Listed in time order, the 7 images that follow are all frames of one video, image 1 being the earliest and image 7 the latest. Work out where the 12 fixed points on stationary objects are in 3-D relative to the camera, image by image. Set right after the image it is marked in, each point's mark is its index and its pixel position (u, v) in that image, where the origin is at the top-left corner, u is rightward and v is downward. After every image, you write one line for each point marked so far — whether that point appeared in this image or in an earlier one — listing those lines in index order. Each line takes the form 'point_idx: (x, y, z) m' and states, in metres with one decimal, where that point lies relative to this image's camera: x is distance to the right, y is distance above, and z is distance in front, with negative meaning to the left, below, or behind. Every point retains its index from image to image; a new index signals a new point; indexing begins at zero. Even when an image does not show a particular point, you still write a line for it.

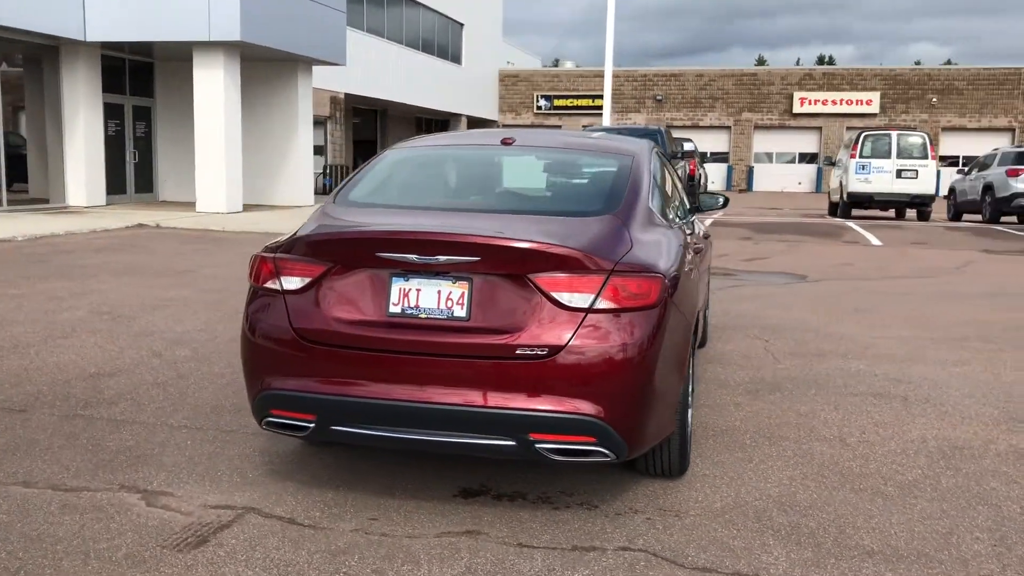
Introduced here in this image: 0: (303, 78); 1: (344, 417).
0: (-4.1, +4.1, +19.1) m
1: (-0.6, -0.5, +3.6) m
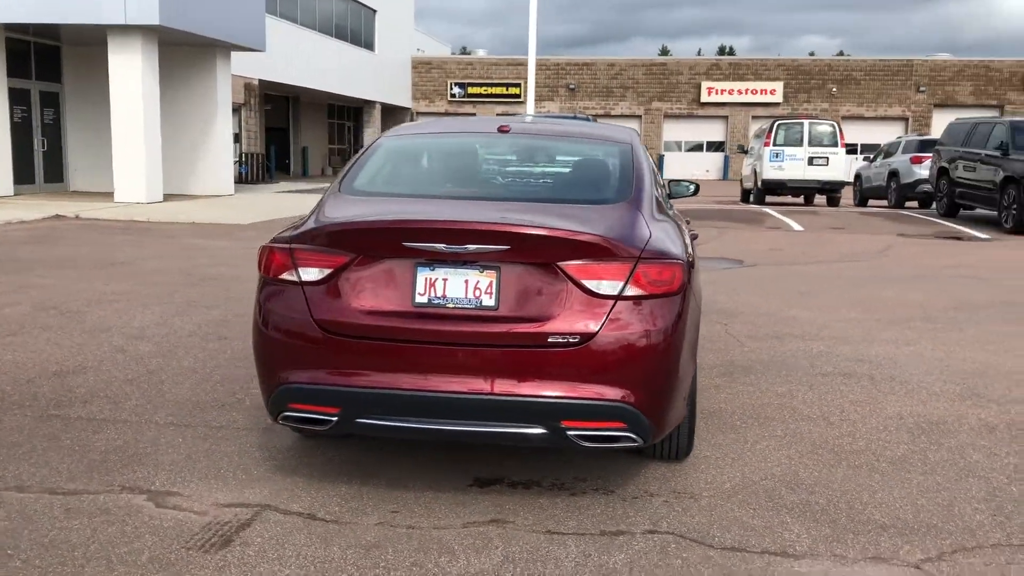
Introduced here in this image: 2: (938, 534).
0: (-5.6, +4.3, +18.6) m
1: (-0.5, -0.5, +3.6) m
2: (+1.6, -0.9, +3.7) m
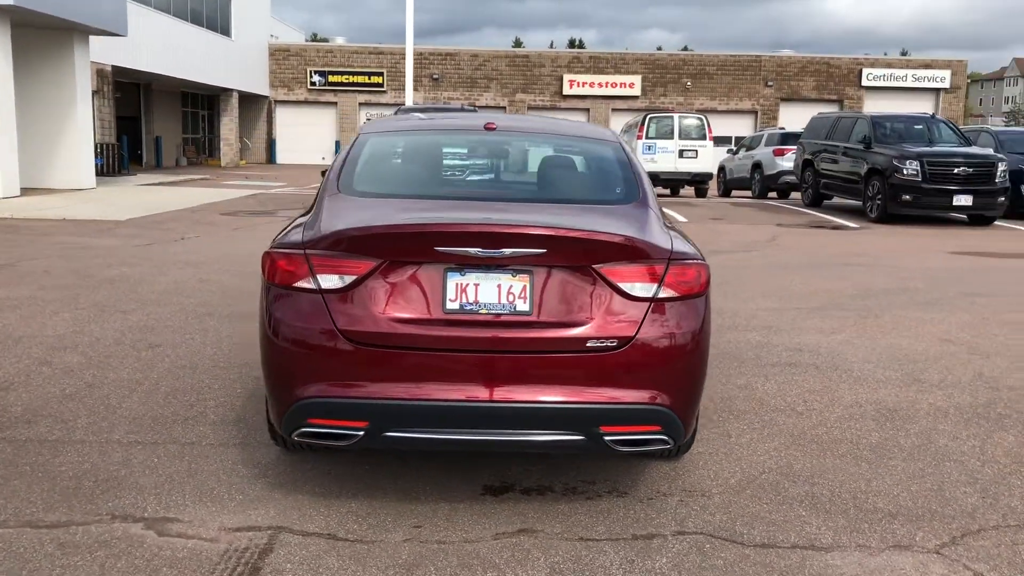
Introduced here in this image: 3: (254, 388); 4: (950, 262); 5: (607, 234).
0: (-7.8, +4.3, +17.4) m
1: (-0.4, -0.5, +3.4) m
2: (+1.7, -0.9, +3.9) m
3: (-1.4, -0.5, +5.3) m
4: (+5.1, +0.3, +11.3) m
5: (+0.3, +0.2, +3.5) m
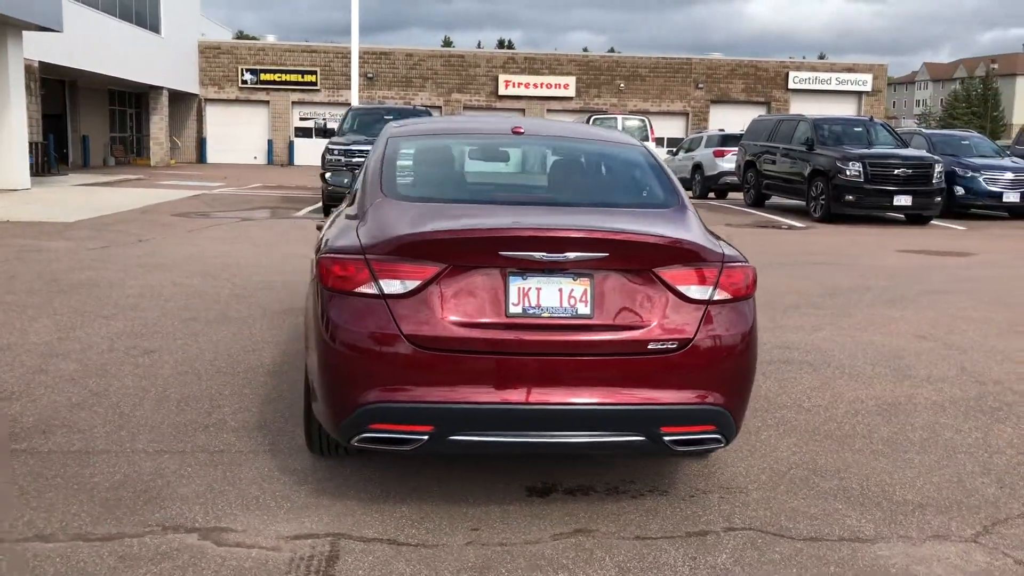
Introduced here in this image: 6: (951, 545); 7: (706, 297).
0: (-8.6, +4.2, +16.8) m
1: (-0.2, -0.5, +3.4) m
2: (+1.9, -0.9, +4.0) m
3: (-1.3, -0.6, +5.2) m
4: (+4.7, +0.3, +11.7) m
5: (+0.6, +0.2, +3.5) m
6: (+1.7, -1.0, +3.7) m
7: (+0.7, 0.0, +3.6) m
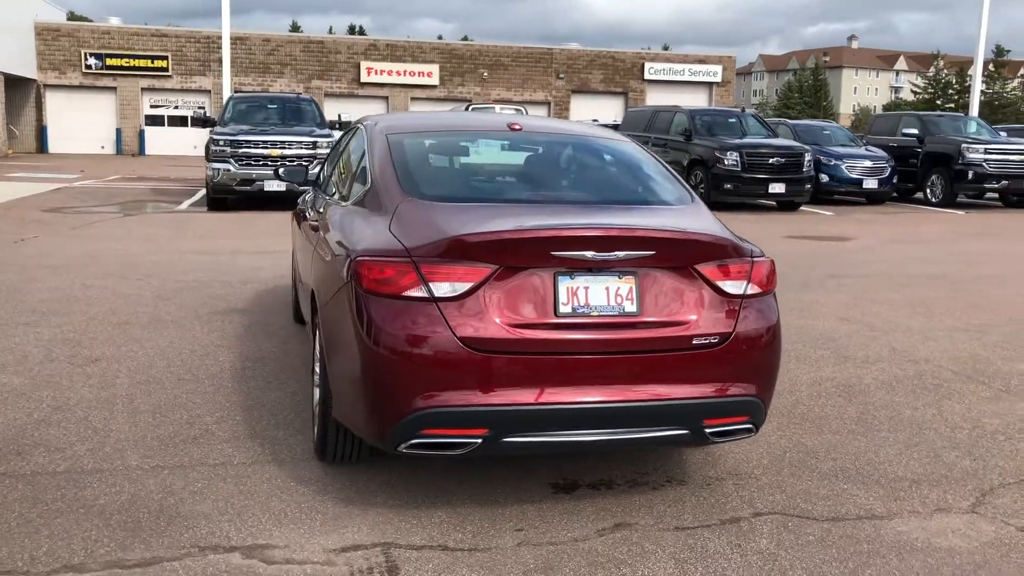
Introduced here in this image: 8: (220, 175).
0: (-10.5, +4.2, +15.3) m
1: (0.0, -0.5, +3.4) m
2: (+2.0, -0.9, +4.3) m
3: (-1.4, -0.6, +5.0) m
4: (+3.5, +0.5, +12.3) m
5: (+0.7, +0.2, +3.6) m
6: (+1.8, -0.9, +3.9) m
7: (+0.9, 0.0, +3.7) m
8: (-4.3, +1.6, +14.2) m
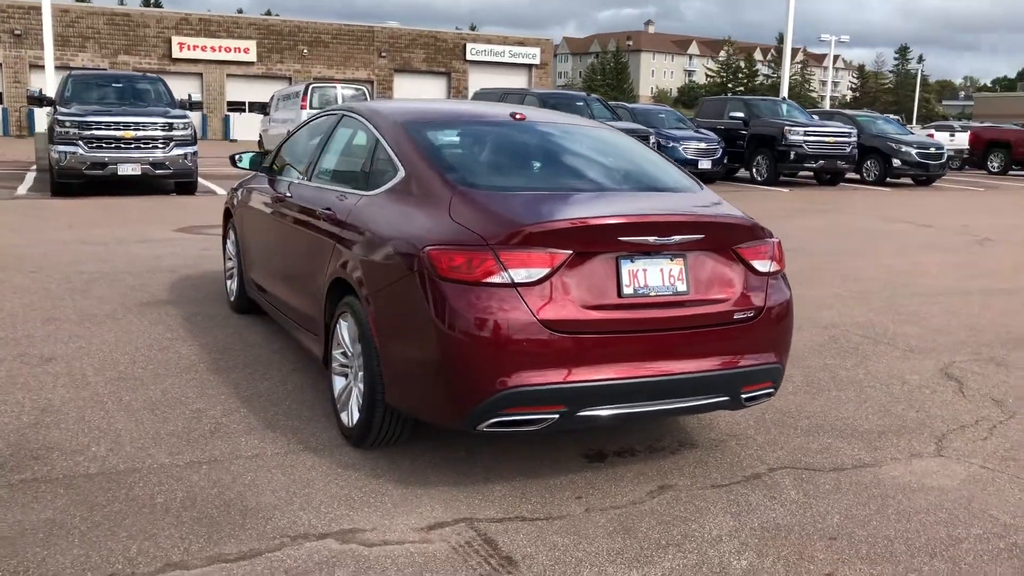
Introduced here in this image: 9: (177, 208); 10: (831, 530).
0: (-12.5, +4.1, +13.1) m
1: (+0.3, -0.4, +3.7) m
2: (+2.0, -0.7, +4.9) m
3: (-1.4, -0.5, +4.9) m
4: (+1.9, +0.9, +13.1) m
5: (+0.9, +0.3, +4.0) m
6: (+1.9, -0.8, +4.5) m
7: (+1.0, +0.1, +4.1) m
8: (-6.1, +1.8, +13.3) m
9: (-4.4, +1.1, +12.7) m
10: (+1.2, -0.9, +3.7) m
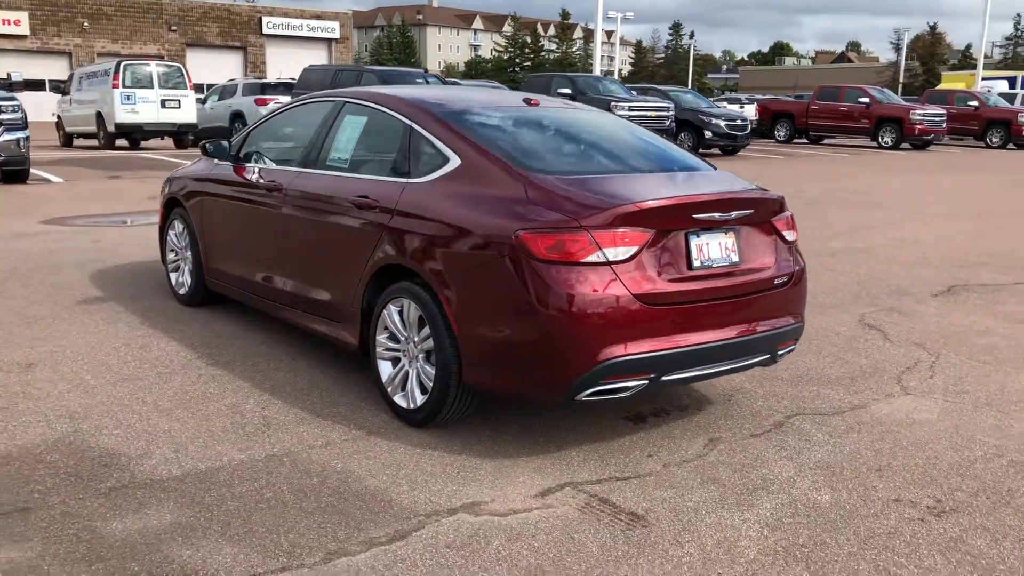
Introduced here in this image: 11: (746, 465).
0: (-14.1, +3.8, +10.3) m
1: (+0.6, -0.3, +4.0) m
2: (+2.1, -0.5, +5.6) m
3: (-1.3, -0.5, +4.9) m
4: (+0.2, +1.2, +13.5) m
5: (+1.1, +0.4, +4.4) m
6: (+2.1, -0.6, +5.2) m
7: (+1.3, +0.2, +4.5) m
8: (-7.8, +1.7, +11.9) m
9: (-6.0, +1.1, +11.8) m
10: (+1.6, -0.8, +4.2) m
11: (+1.0, -0.7, +4.1) m
